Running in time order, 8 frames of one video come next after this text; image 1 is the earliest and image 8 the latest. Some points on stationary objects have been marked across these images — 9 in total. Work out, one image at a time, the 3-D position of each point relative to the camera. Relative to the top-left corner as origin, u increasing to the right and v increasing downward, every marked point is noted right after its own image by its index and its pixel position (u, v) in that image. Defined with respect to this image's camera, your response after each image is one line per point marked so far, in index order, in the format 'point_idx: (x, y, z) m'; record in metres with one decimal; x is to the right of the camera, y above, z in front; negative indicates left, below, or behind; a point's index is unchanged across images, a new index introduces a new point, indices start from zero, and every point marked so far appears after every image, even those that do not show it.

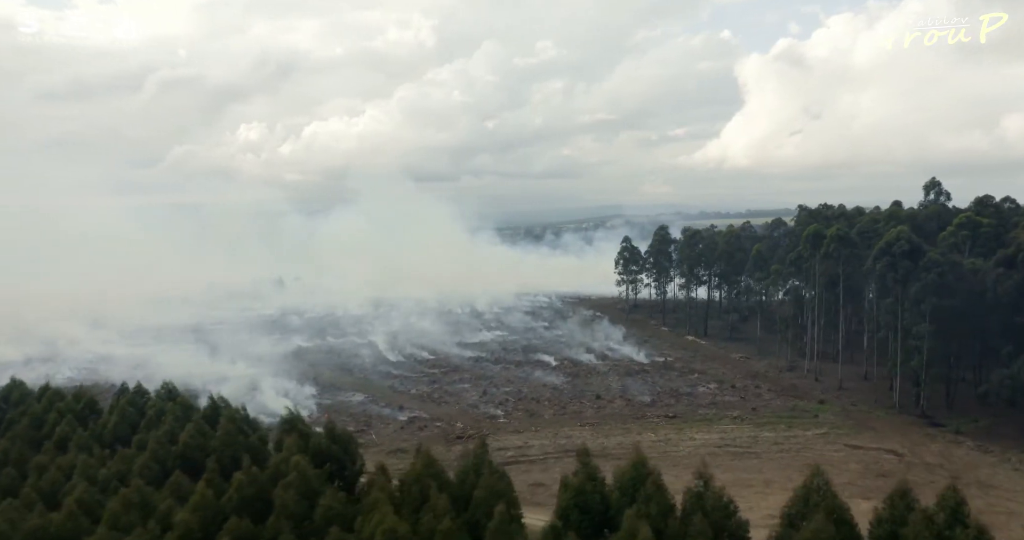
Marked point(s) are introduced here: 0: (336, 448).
0: (-3.4, -3.4, +13.3) m
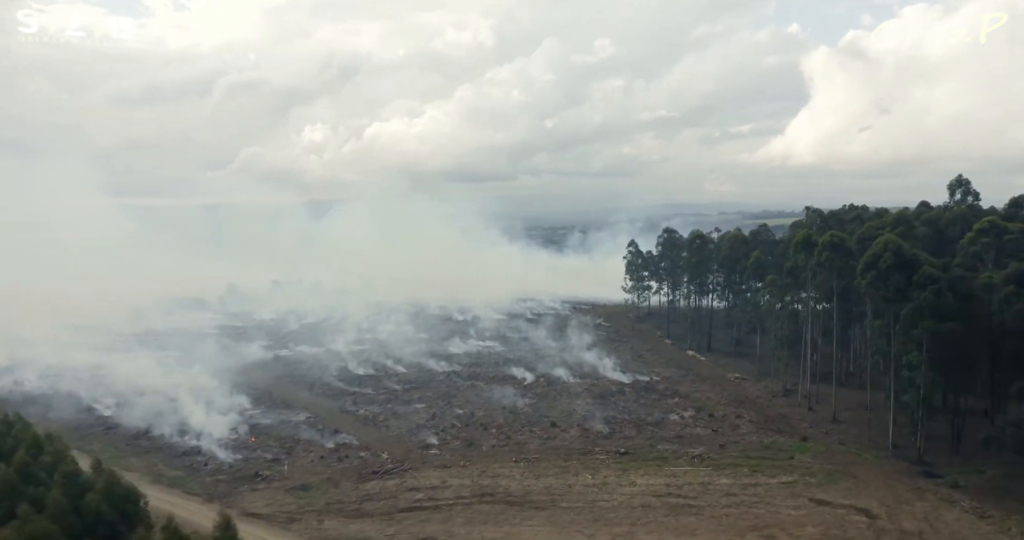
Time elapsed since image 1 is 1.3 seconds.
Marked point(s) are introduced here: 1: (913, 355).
0: (-6.3, -3.7, +10.9) m
1: (+10.3, -2.2, +18.0) m
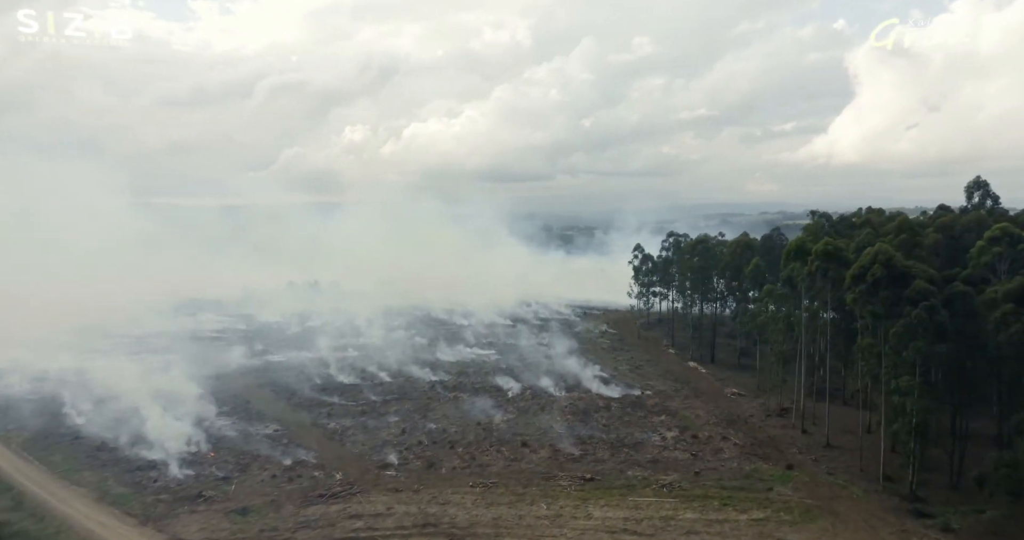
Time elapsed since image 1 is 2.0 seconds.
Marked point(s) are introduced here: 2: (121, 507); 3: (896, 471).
0: (-7.9, -4.0, +9.8) m
1: (+9.0, -2.5, +16.1) m
2: (-10.6, -6.4, +18.8) m
3: (+9.8, -5.1, +17.7) m
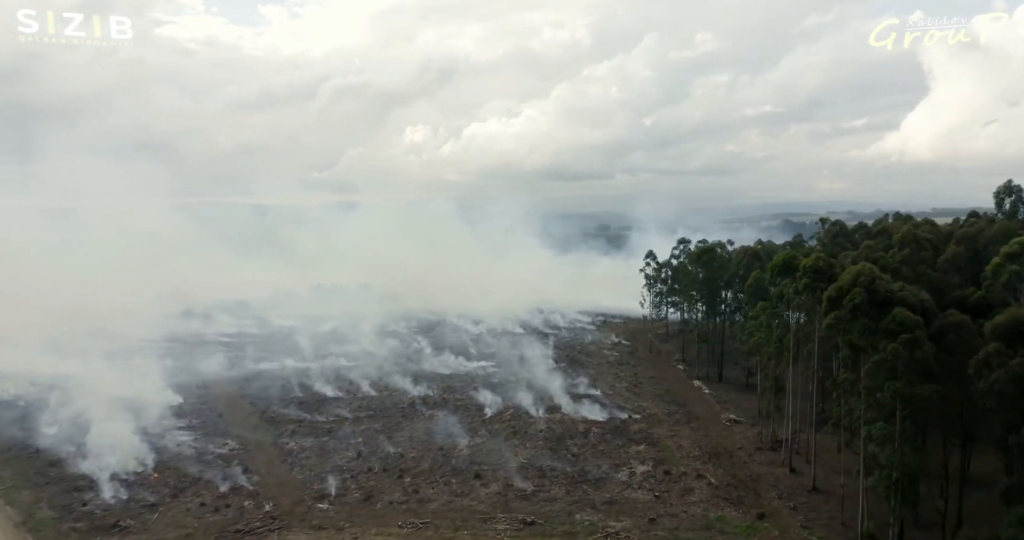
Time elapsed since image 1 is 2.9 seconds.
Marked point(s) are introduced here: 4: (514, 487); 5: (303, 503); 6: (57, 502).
0: (-10.2, -4.4, +8.6) m
1: (+7.2, -3.0, +13.6) m
2: (-12.2, -6.8, +17.8) m
3: (+8.0, -5.6, +15.1) m
4: (+0.1, -6.0, +19.2) m
5: (-5.7, -6.3, +18.8) m
6: (-13.1, -6.6, +19.9) m
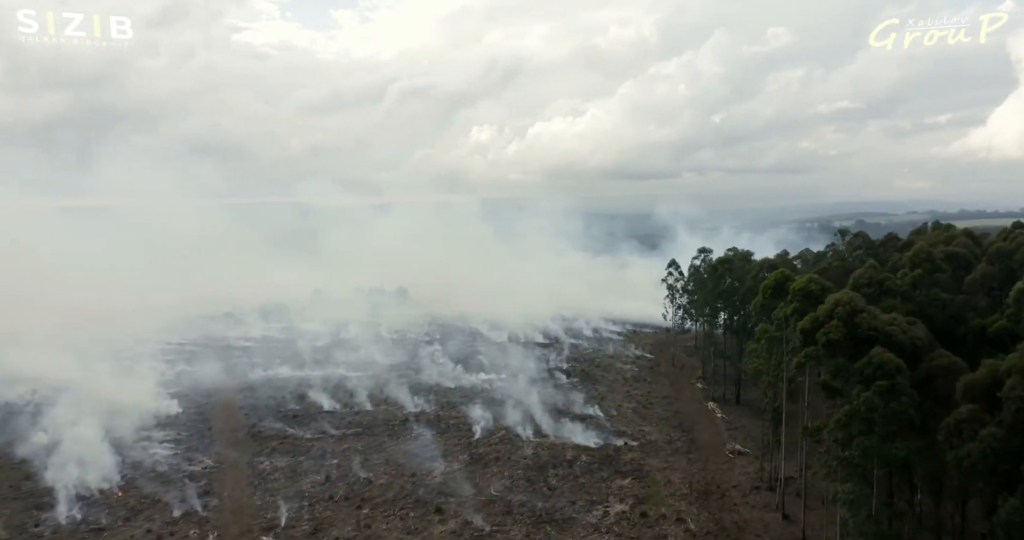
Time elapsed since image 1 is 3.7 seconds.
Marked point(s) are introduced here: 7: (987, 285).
0: (-12.1, -4.8, +8.0) m
1: (+5.6, -3.5, +11.5) m
2: (-13.3, -7.2, +17.3) m
3: (+6.6, -6.1, +12.9) m
4: (-0.9, -6.5, +17.6) m
5: (-6.7, -6.7, +17.8) m
6: (-14.0, -7.0, +19.5) m
7: (+12.2, -0.4, +17.8) m
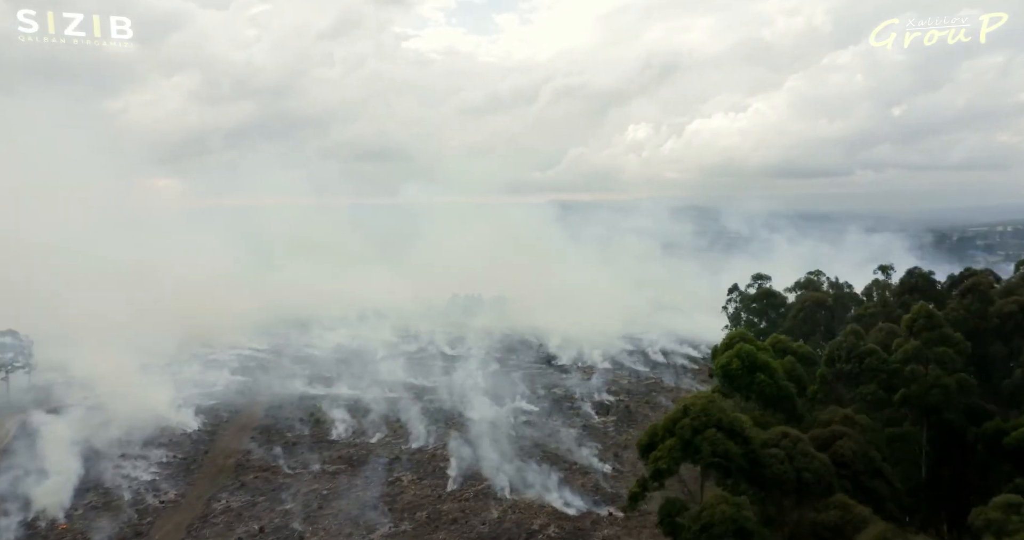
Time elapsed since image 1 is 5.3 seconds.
0: (-16.0, -5.5, +7.8) m
1: (+2.1, -4.7, +7.6) m
2: (-15.4, -7.9, +17.2) m
3: (+3.3, -7.3, +8.9) m
4: (-3.2, -7.5, +15.0) m
5: (-8.8, -7.6, +16.3) m
6: (-15.6, -7.7, +19.4) m
7: (+9.9, -1.7, +12.5) m
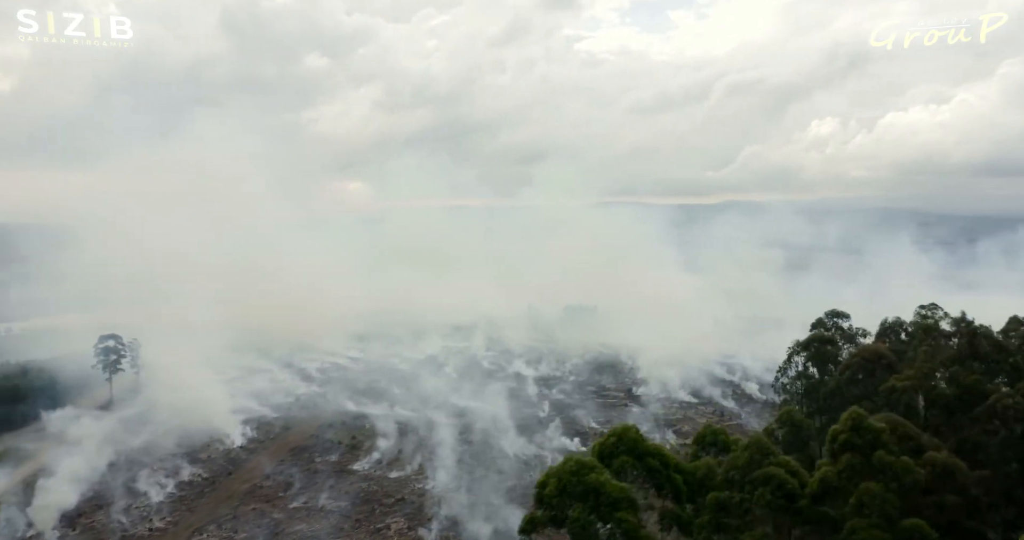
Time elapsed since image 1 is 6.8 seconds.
0: (-19.2, -6.2, +9.0) m
1: (-1.5, -5.6, +5.0) m
2: (-16.6, -8.6, +18.1) m
3: (-0.2, -8.3, +5.9) m
4: (-5.2, -8.4, +13.3) m
5: (-10.4, -8.4, +15.8) m
6: (-16.3, -8.4, +20.3) m
7: (+7.2, -2.8, +8.1) m
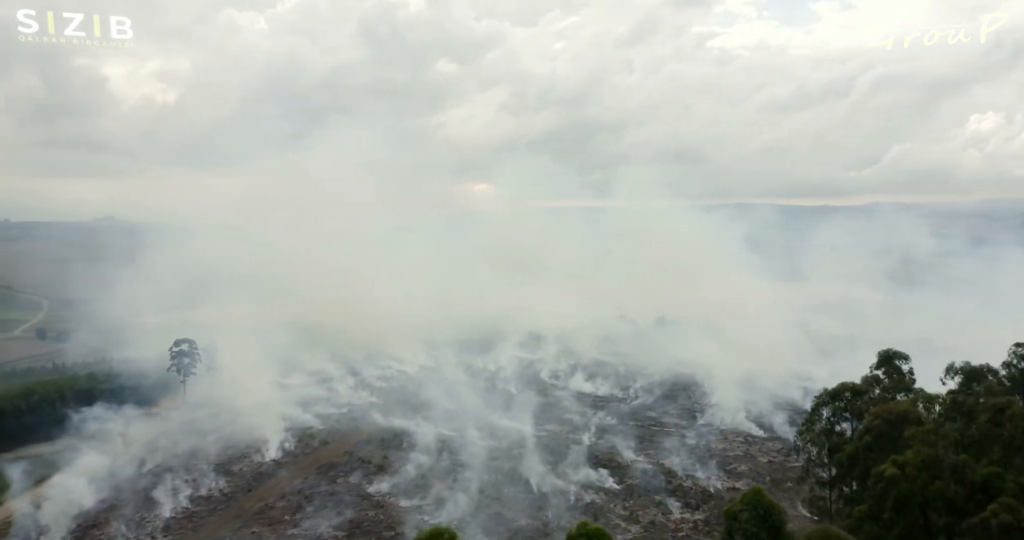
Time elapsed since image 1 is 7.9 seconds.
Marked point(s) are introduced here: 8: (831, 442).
0: (-21.2, -6.6, +10.6) m
1: (-4.5, -6.3, +3.8) m
2: (-17.3, -9.1, +19.1) m
3: (-3.0, -9.0, +4.5) m
4: (-6.8, -9.0, +12.6) m
5: (-11.5, -9.0, +15.9) m
6: (-16.6, -9.0, +21.3) m
7: (+4.7, -3.6, +5.4) m
8: (+8.7, -4.3, +17.1) m
